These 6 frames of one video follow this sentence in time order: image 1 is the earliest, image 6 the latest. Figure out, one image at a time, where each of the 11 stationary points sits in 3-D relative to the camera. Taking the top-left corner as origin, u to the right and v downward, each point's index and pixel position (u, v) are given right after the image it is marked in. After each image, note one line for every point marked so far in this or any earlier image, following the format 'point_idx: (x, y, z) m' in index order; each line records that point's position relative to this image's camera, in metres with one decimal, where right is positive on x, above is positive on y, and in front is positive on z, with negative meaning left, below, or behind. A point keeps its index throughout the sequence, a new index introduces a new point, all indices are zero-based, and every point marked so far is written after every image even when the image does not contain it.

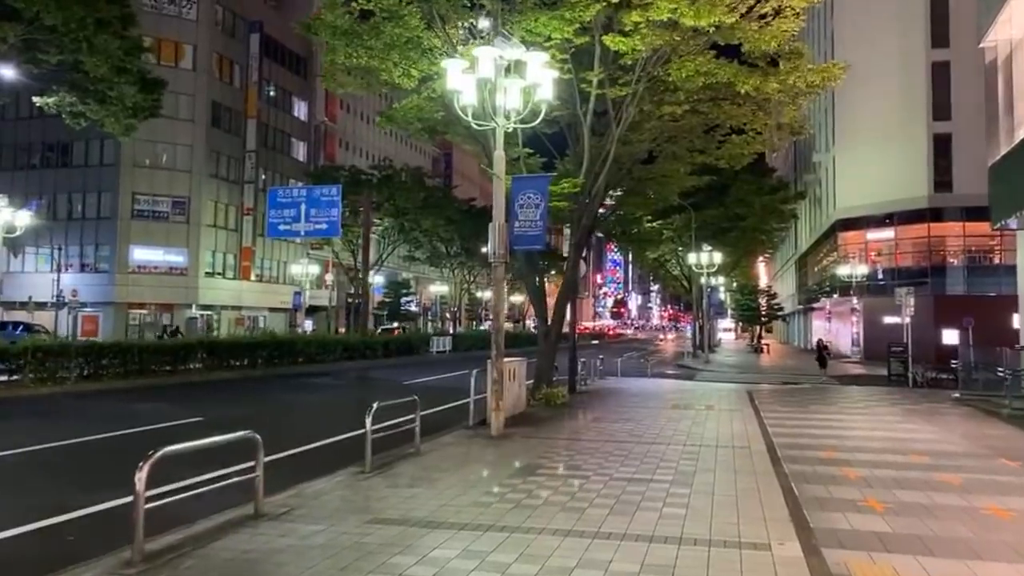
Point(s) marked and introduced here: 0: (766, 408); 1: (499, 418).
0: (+6.1, -2.9, +18.1) m
1: (-0.2, -2.2, +12.5) m
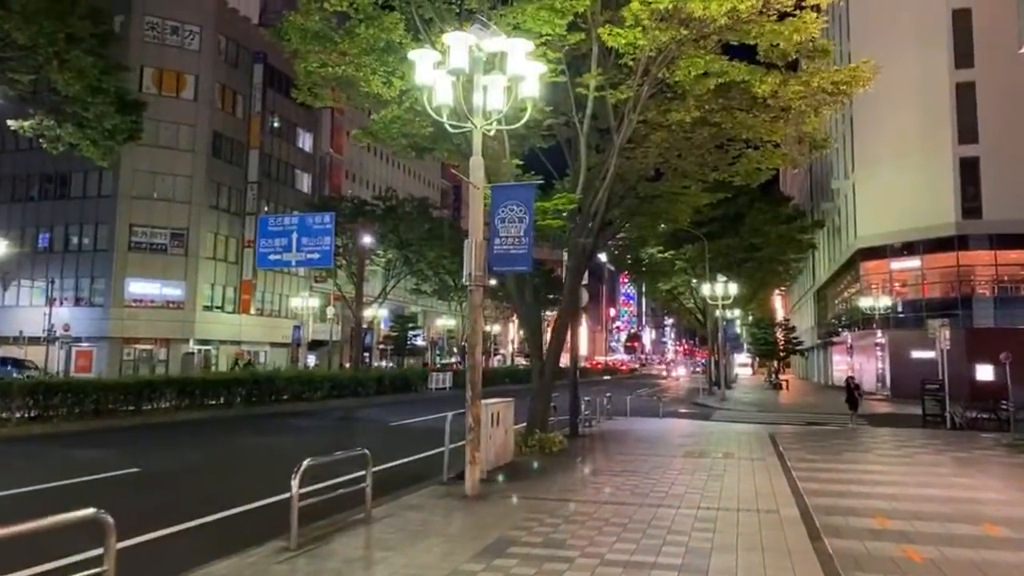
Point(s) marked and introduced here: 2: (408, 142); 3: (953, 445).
0: (+5.9, -3.5, +15.9) m
1: (-0.5, -2.6, +10.4) m
2: (-2.5, +3.6, +18.7) m
3: (+10.6, -3.8, +18.0) m
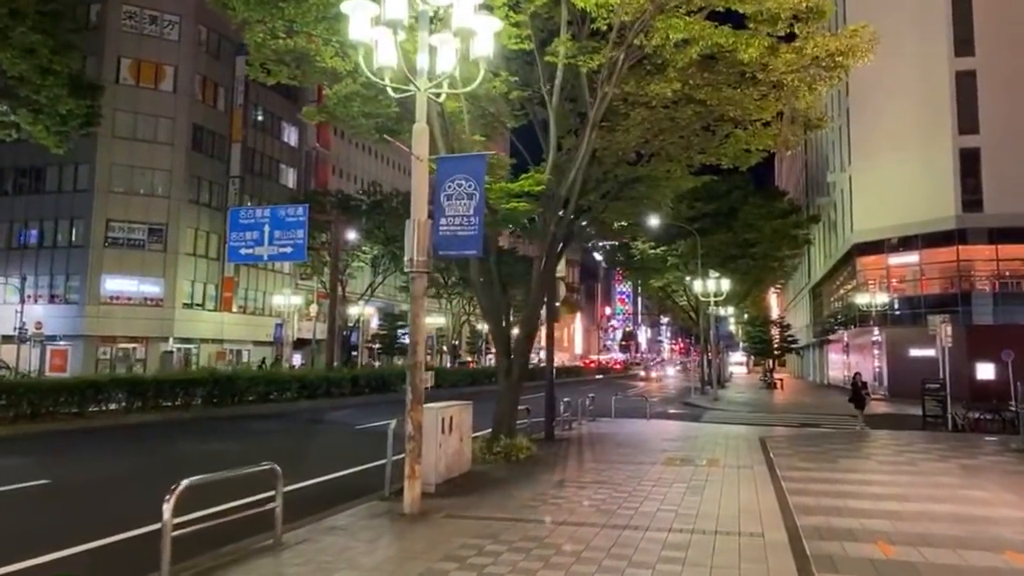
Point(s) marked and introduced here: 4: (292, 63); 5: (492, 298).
0: (+5.3, -3.3, +14.5) m
1: (-1.2, -2.4, +9.1) m
2: (-3.2, +3.8, +17.3) m
3: (+9.9, -3.6, +16.7) m
4: (-4.7, +4.8, +16.0) m
5: (-0.4, -0.2, +14.6) m
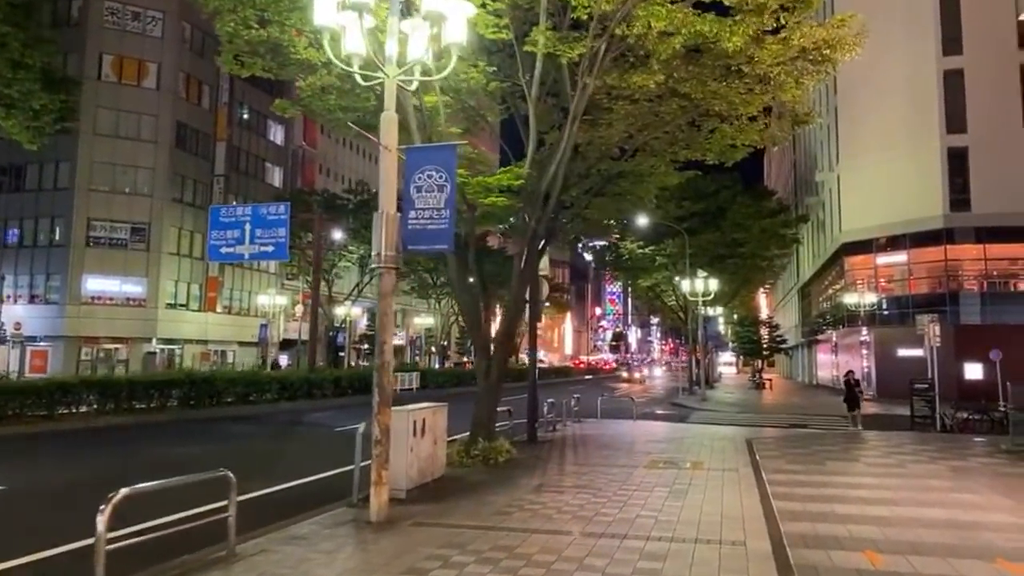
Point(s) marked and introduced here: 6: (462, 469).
0: (+4.9, -3.3, +14.2) m
1: (-1.5, -2.4, +8.6) m
2: (-3.6, +3.8, +16.9) m
3: (+9.5, -3.6, +16.4) m
4: (-5.1, +4.8, +15.6) m
5: (-0.8, -0.2, +14.2) m
6: (-0.8, -3.0, +12.5) m
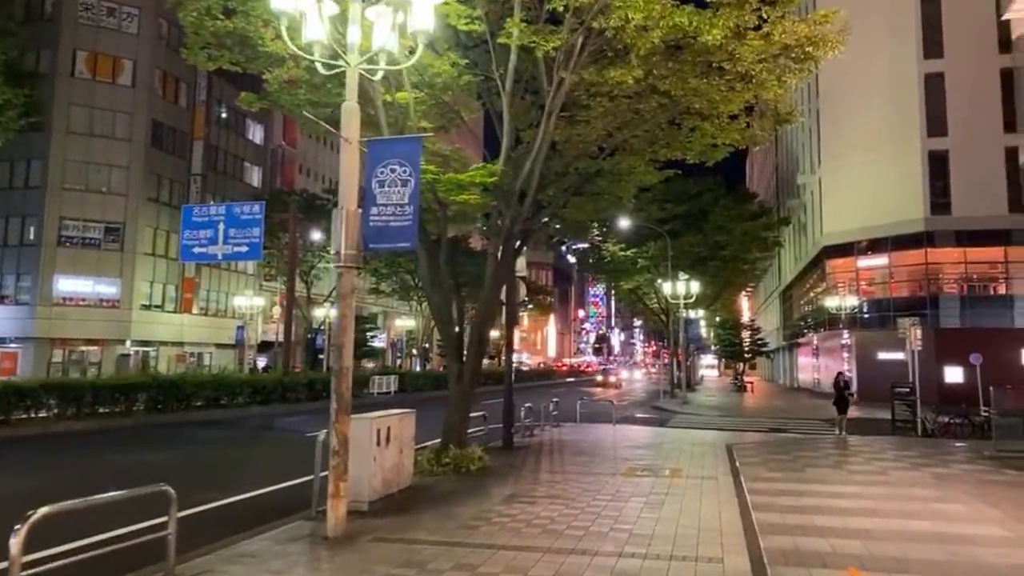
0: (+4.4, -3.3, +13.8) m
1: (-1.9, -2.4, +8.1) m
2: (-4.2, +3.8, +16.3) m
3: (+8.9, -3.6, +16.1) m
4: (-5.6, +4.8, +15.0) m
5: (-1.3, -0.2, +13.7) m
6: (-1.3, -3.0, +12.0) m
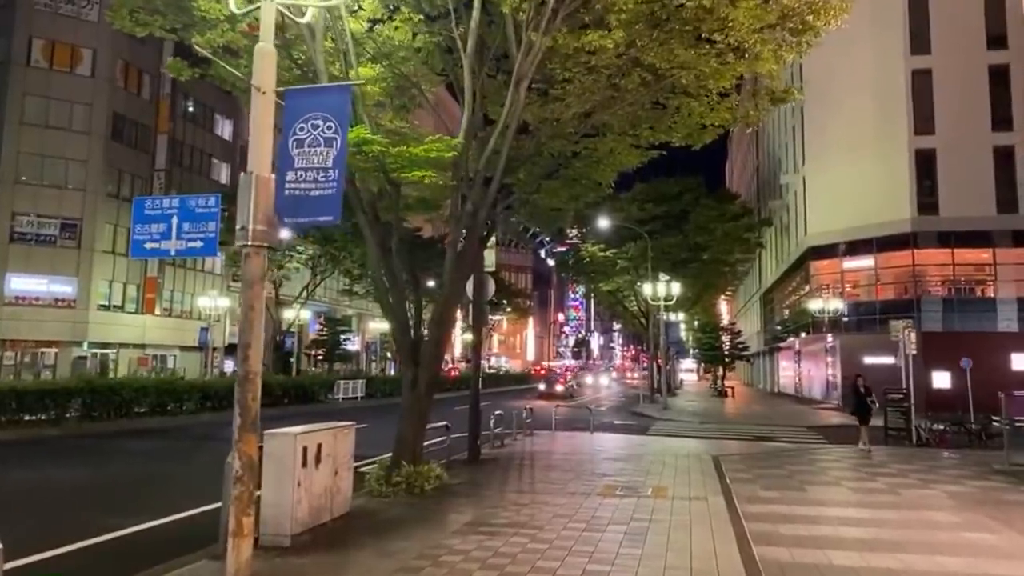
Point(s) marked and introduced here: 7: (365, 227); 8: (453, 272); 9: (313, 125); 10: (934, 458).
0: (+3.8, -3.3, +12.3) m
1: (-2.3, -2.2, +6.4) m
2: (-4.8, +3.9, +14.6) m
3: (+8.2, -3.6, +14.7) m
4: (-6.2, +4.9, +13.3) m
5: (-1.8, -0.1, +12.1) m
6: (-1.8, -2.9, +10.4) m
7: (-2.4, +1.0, +11.9) m
8: (-0.9, +0.3, +12.6) m
9: (-1.8, +1.5, +6.8) m
10: (+10.1, -4.0, +18.1) m
